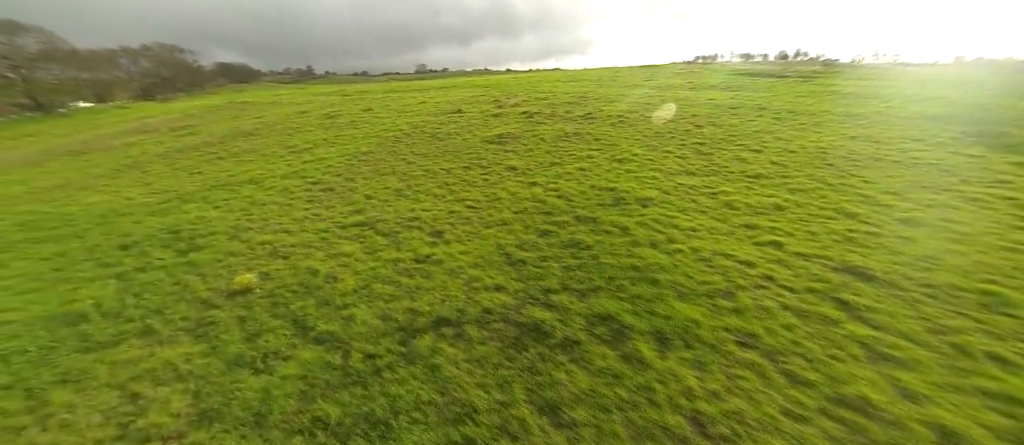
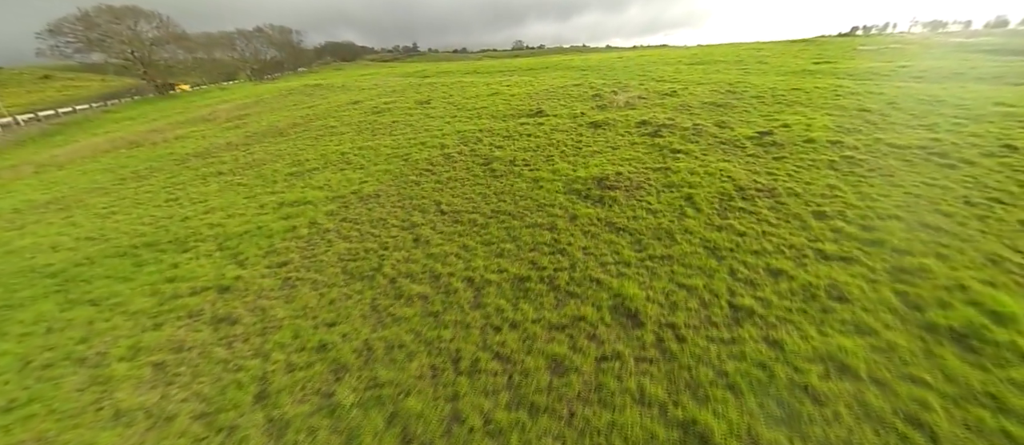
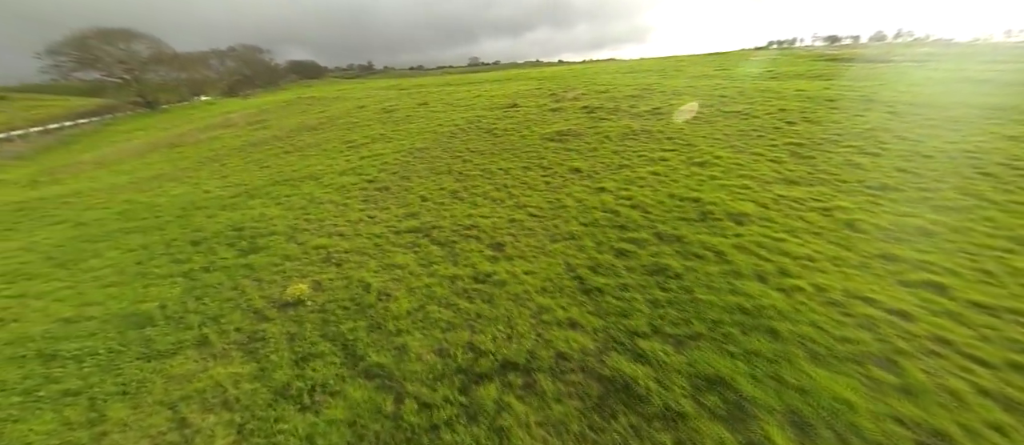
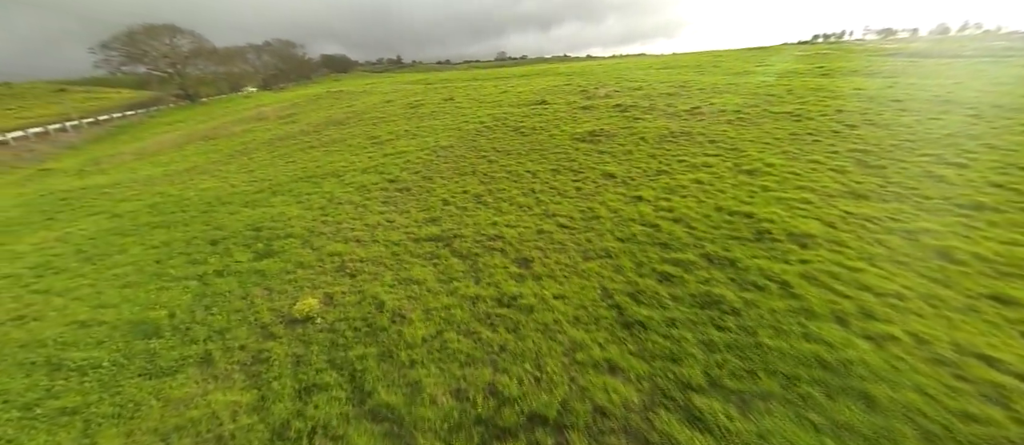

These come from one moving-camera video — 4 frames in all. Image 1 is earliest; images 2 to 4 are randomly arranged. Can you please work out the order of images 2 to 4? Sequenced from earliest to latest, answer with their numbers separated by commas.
3, 4, 2
